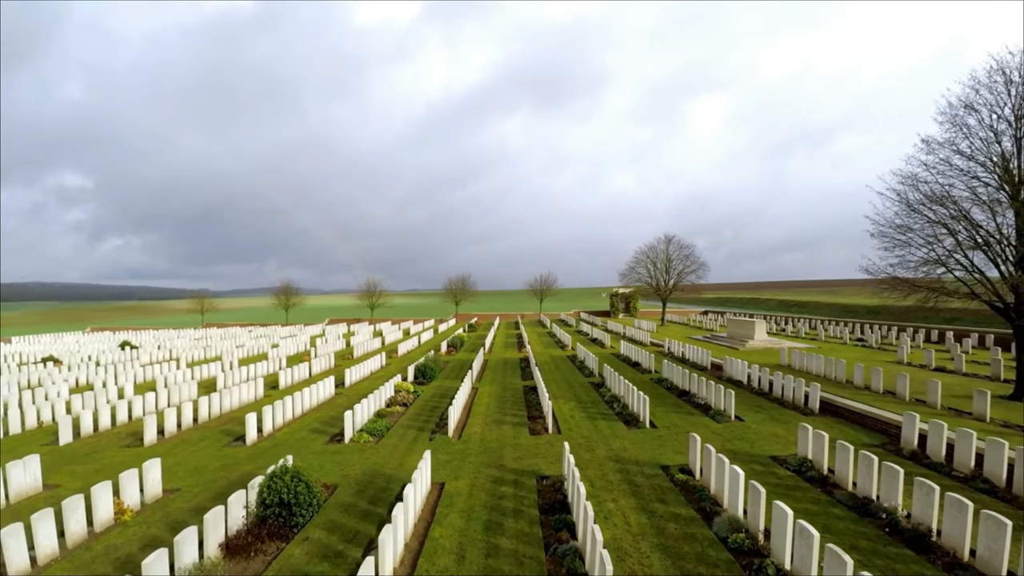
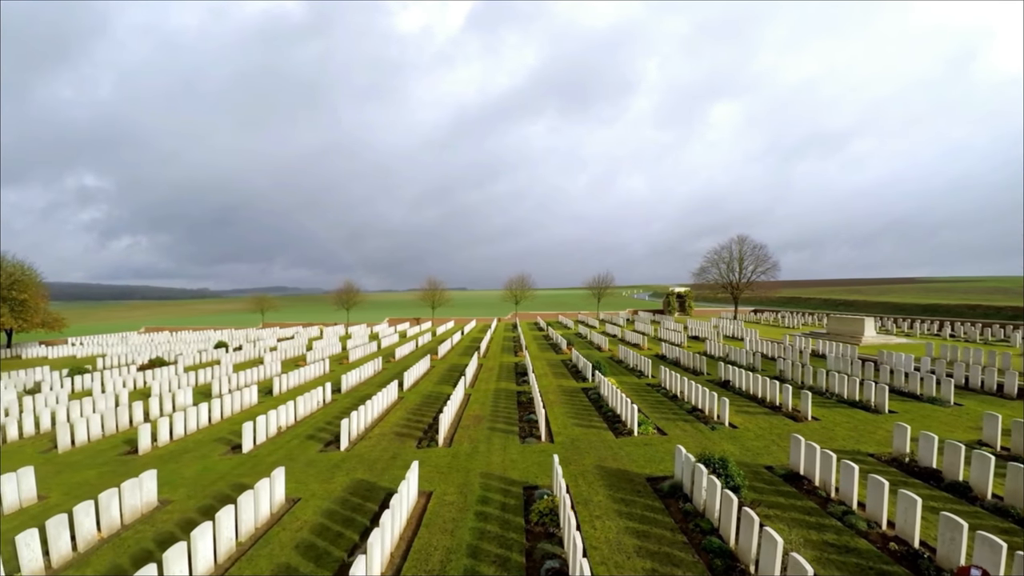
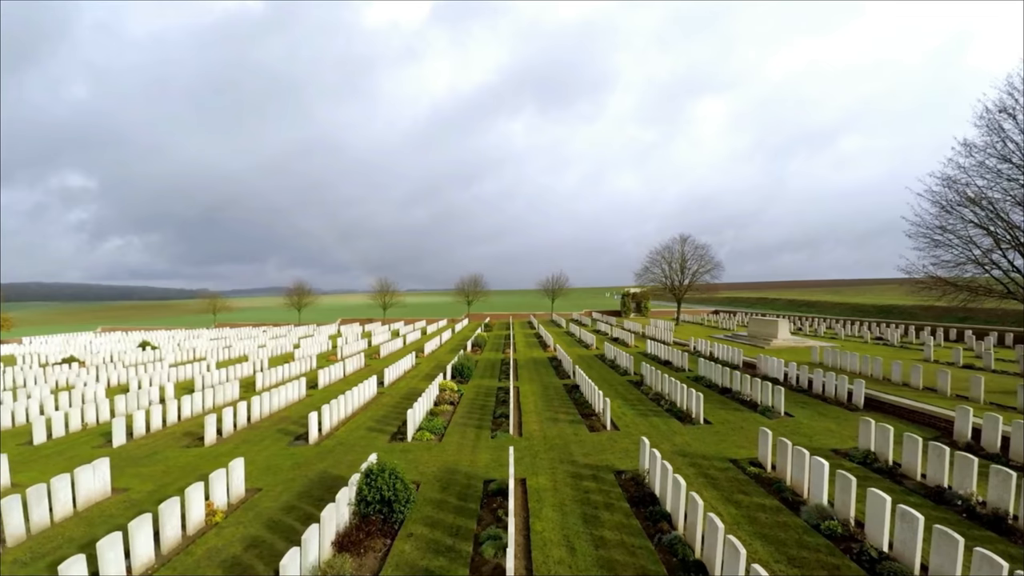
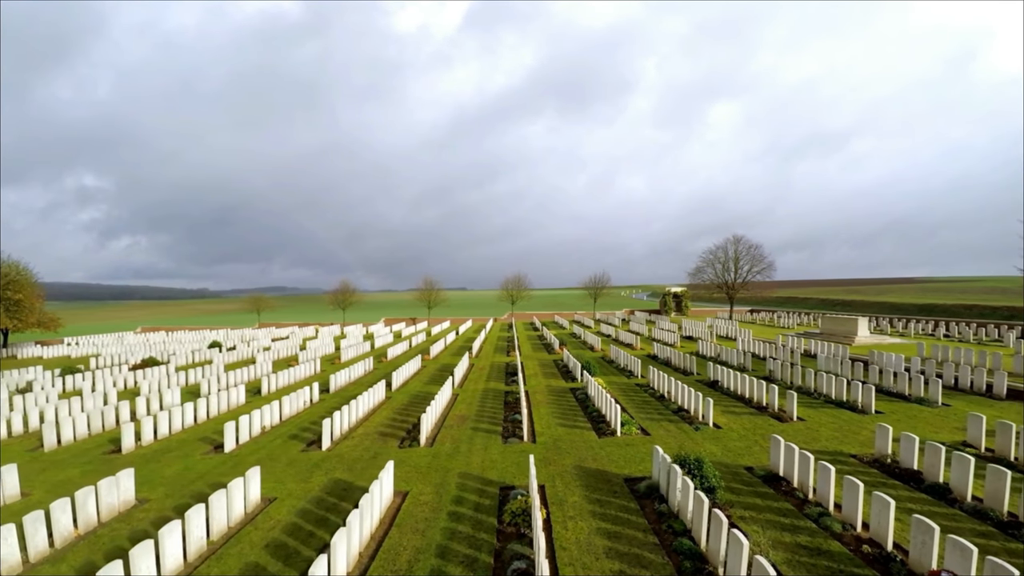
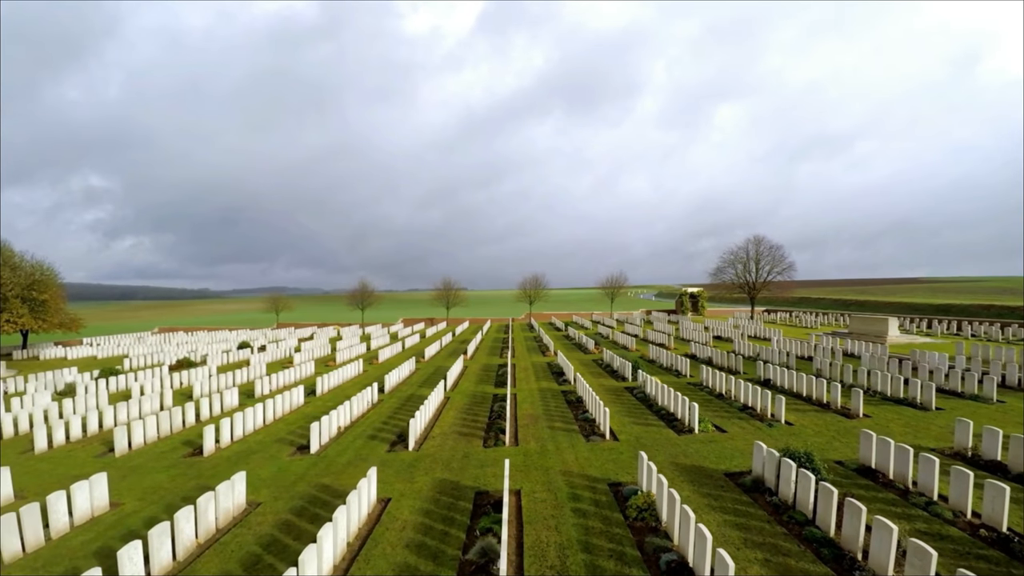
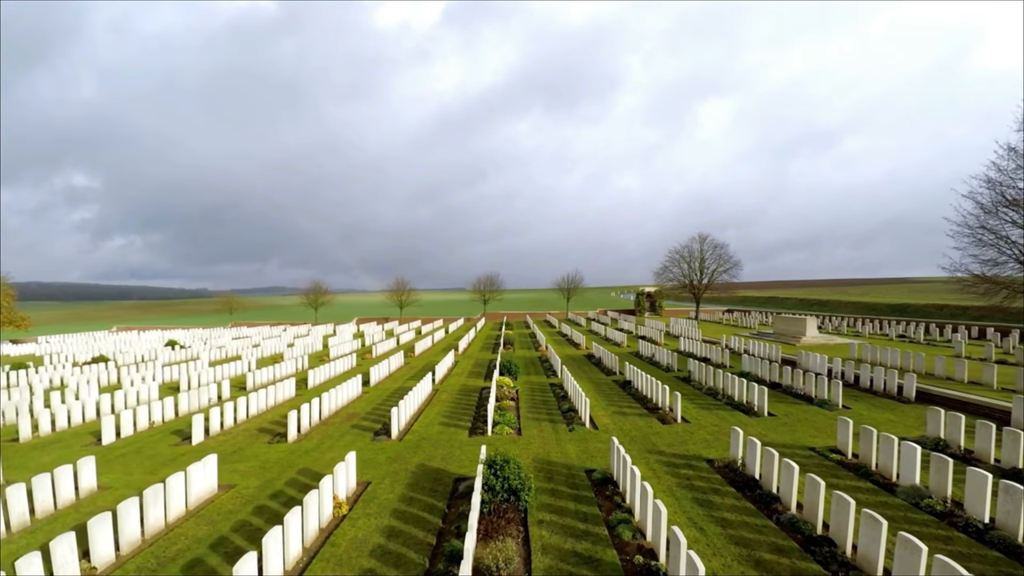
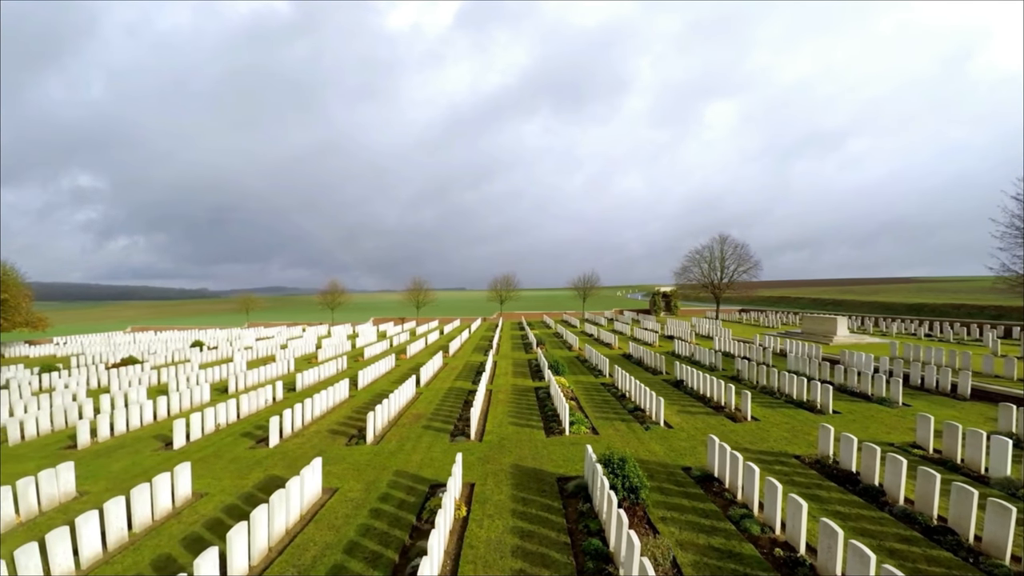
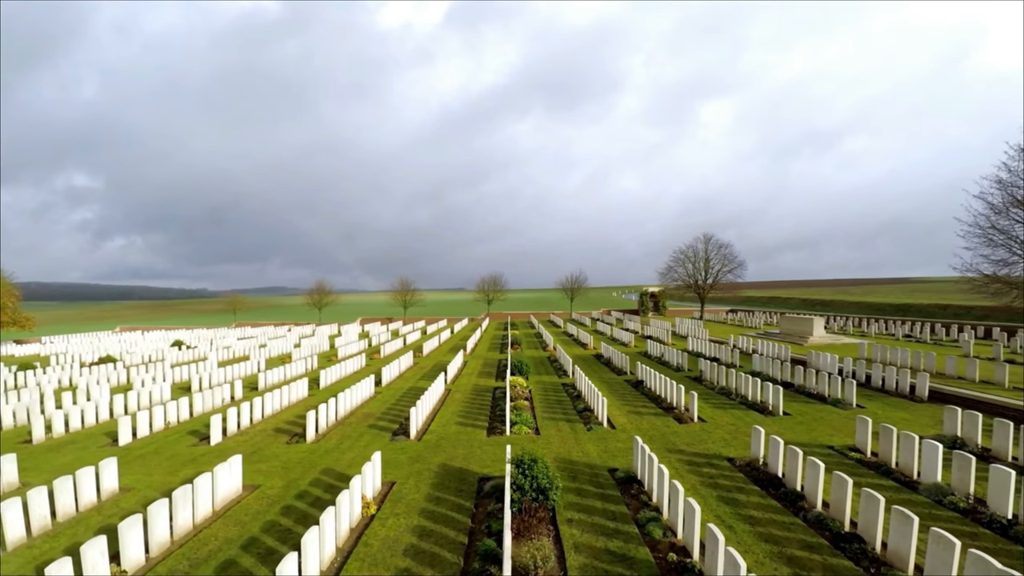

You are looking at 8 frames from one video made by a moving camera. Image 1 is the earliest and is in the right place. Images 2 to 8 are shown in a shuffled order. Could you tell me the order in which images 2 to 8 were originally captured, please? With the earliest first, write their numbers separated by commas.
3, 6, 8, 7, 4, 2, 5
